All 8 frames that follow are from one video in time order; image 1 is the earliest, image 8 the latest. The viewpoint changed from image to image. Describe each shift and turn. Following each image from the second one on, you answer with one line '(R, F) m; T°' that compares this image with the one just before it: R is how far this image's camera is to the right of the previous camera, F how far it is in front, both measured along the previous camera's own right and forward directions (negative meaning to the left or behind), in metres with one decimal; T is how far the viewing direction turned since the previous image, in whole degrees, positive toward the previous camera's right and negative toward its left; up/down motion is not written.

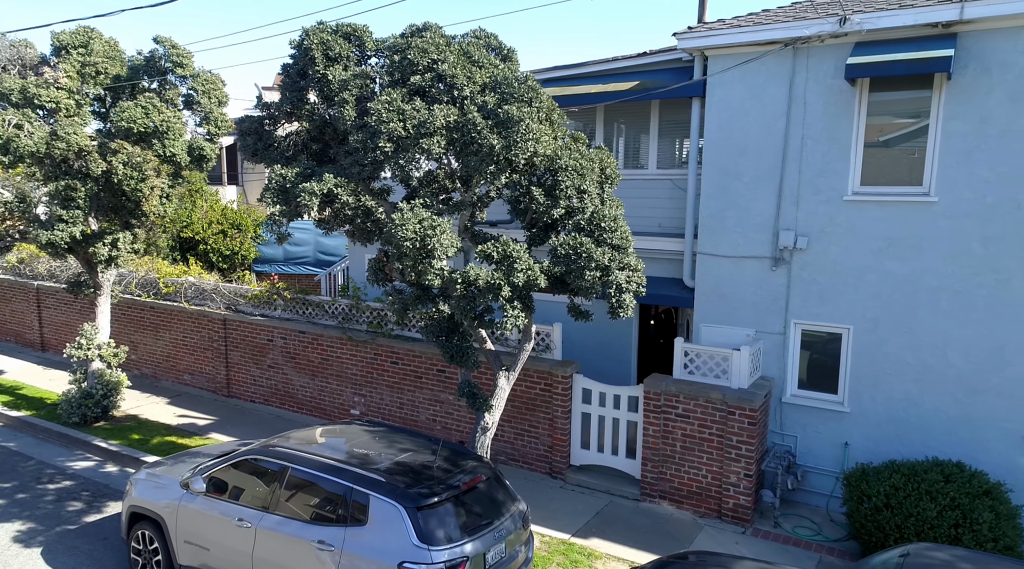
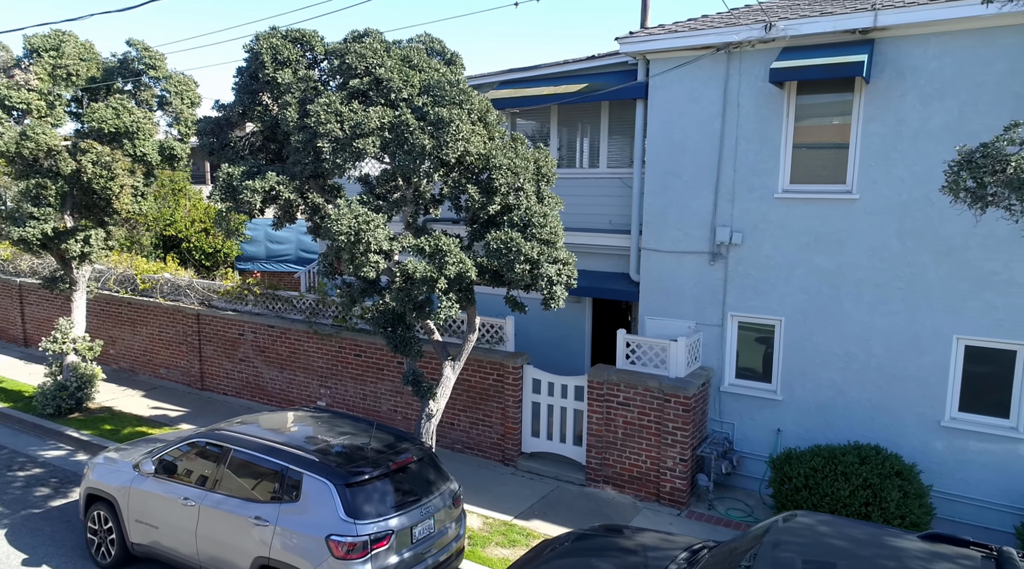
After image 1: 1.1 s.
(+0.6, -0.4) m; 0°
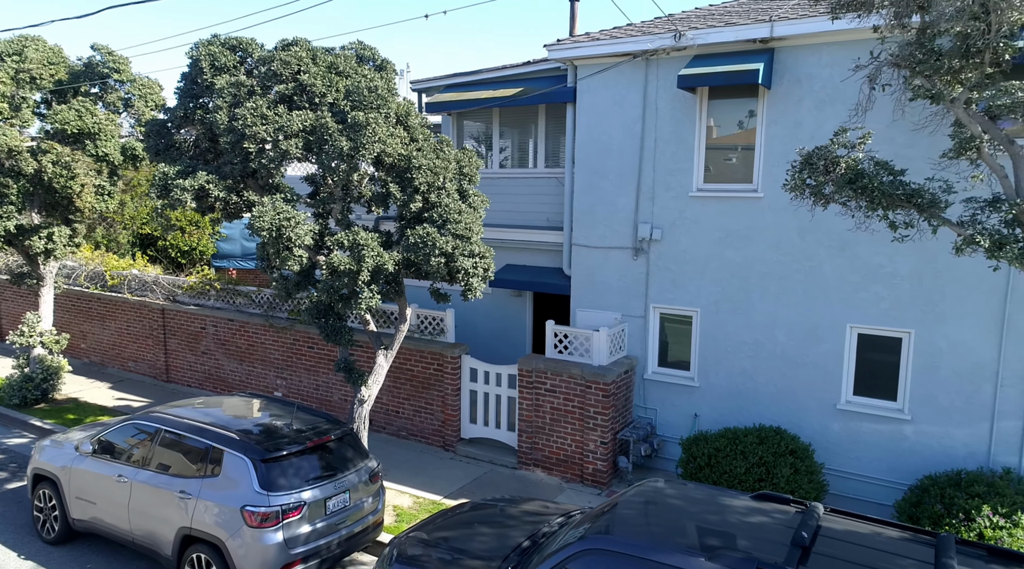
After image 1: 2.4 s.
(+0.8, -0.6) m; 0°
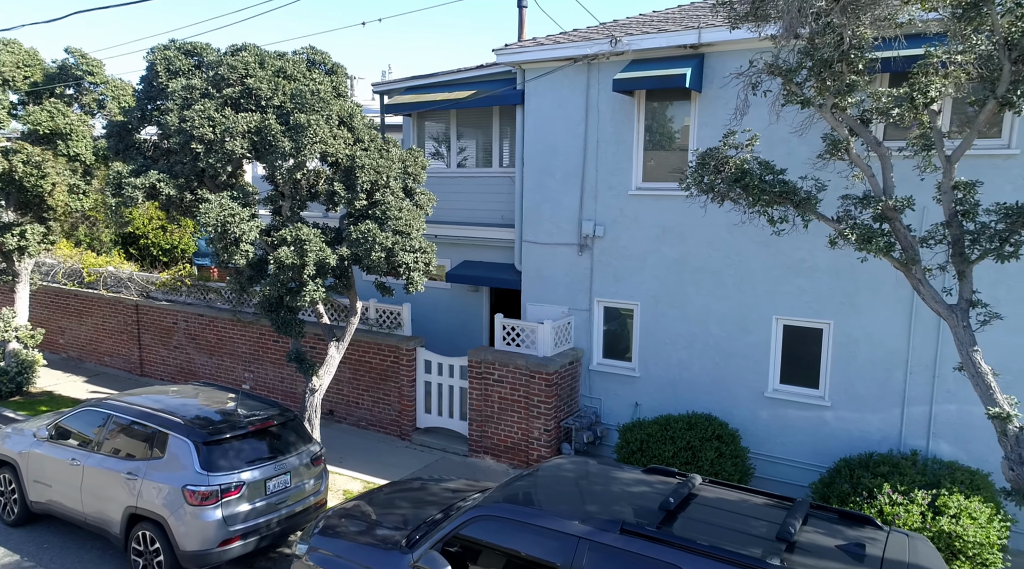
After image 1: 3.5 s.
(+0.6, -0.4) m; 0°
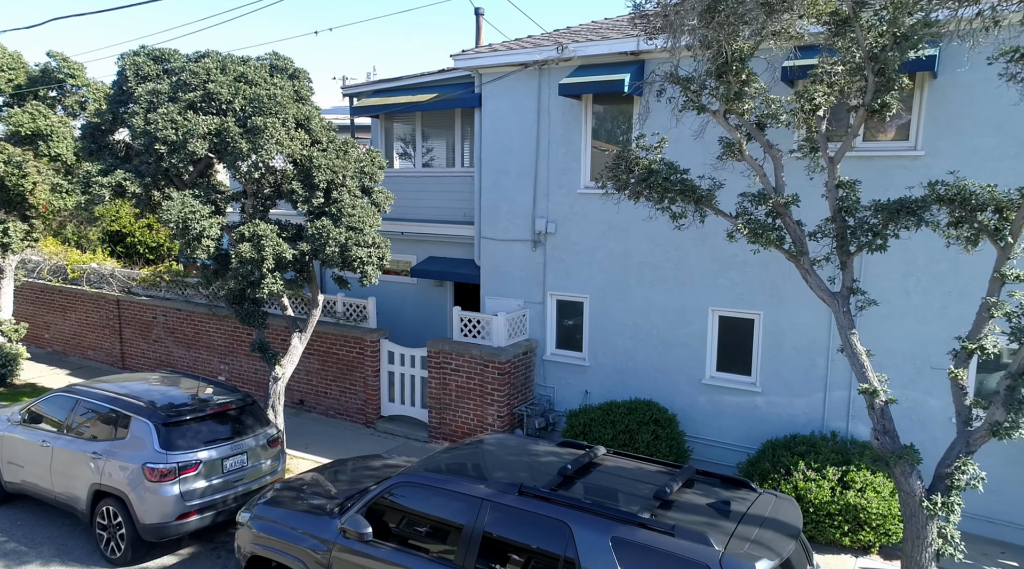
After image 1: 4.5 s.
(+0.6, -0.5) m; 0°
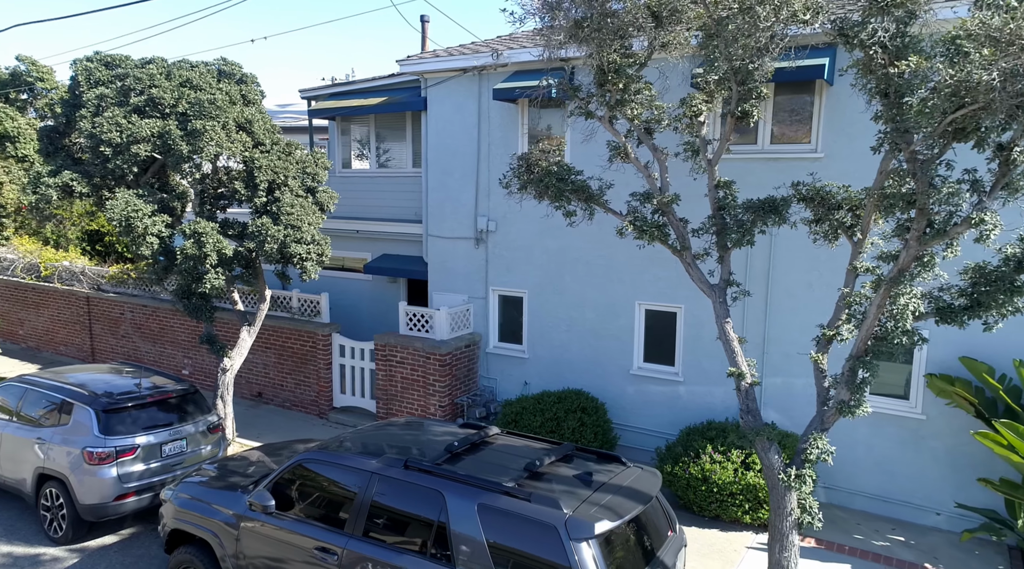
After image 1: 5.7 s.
(+0.8, -0.5) m; 0°
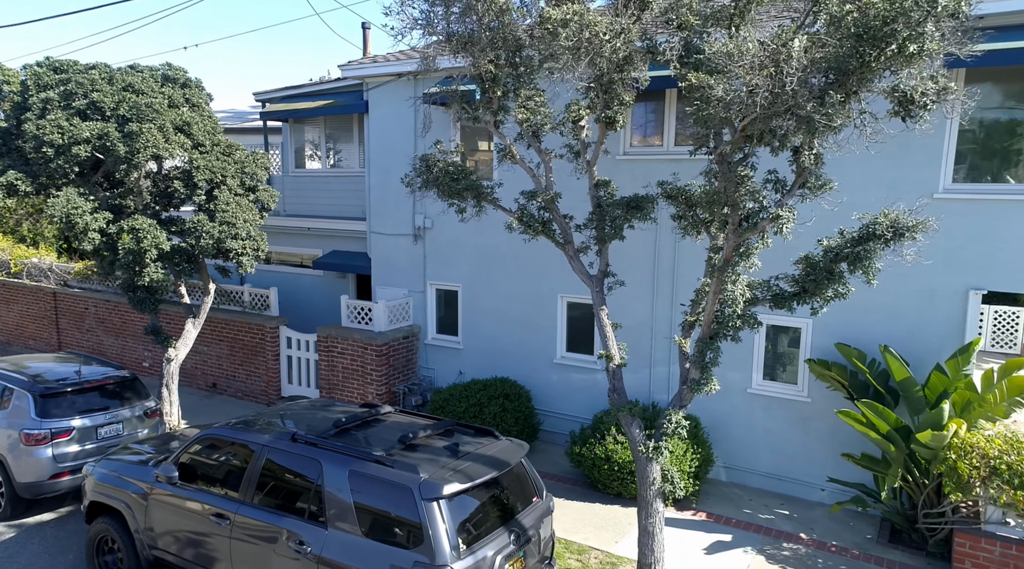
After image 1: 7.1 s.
(+0.9, -0.6) m; 0°
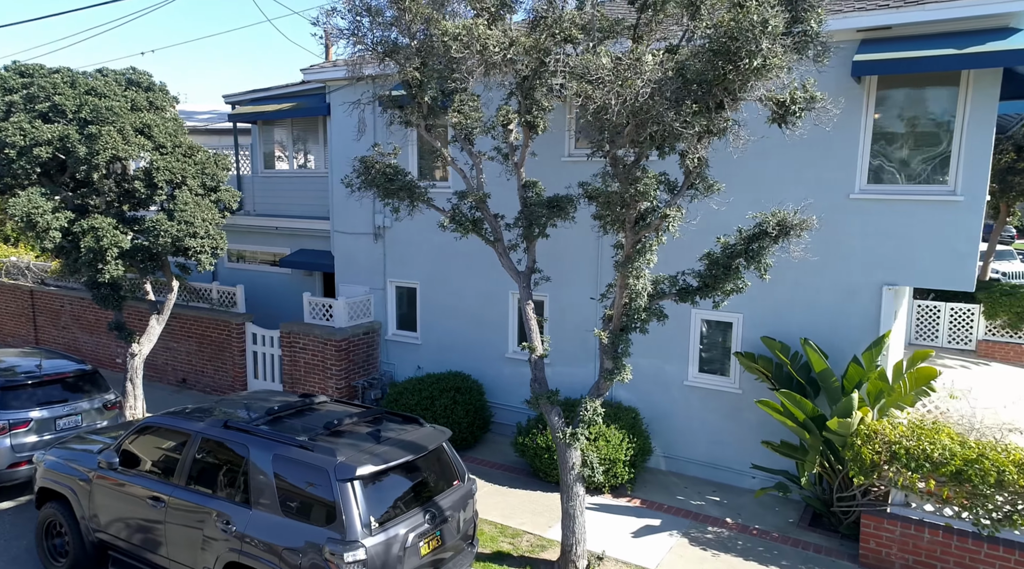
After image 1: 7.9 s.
(+0.6, -0.4) m; 0°
